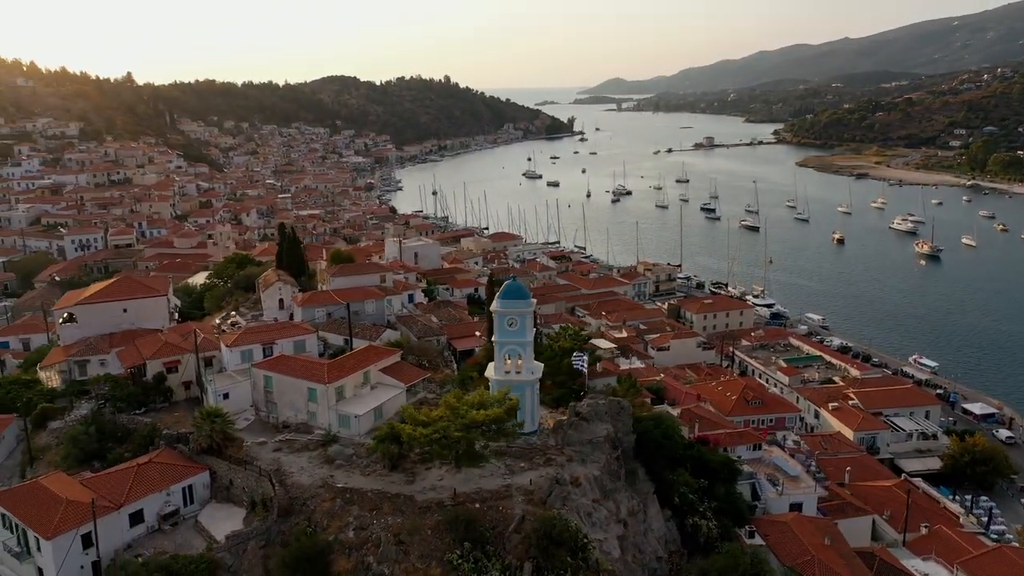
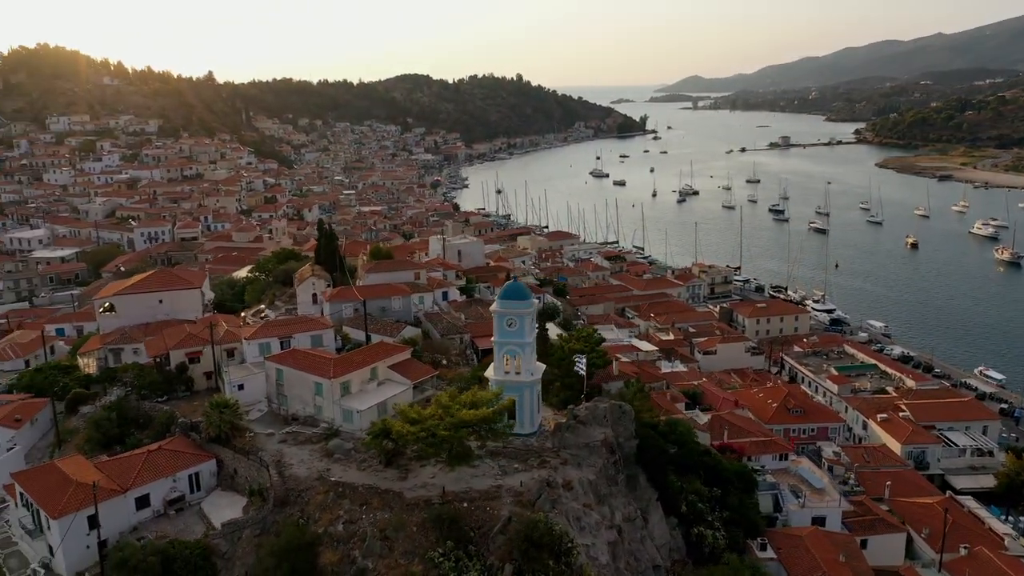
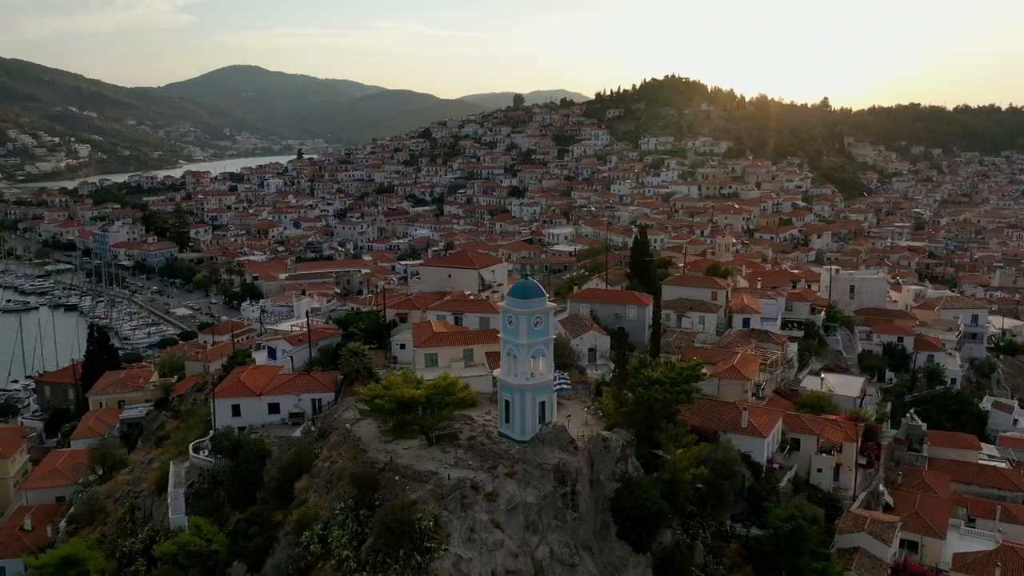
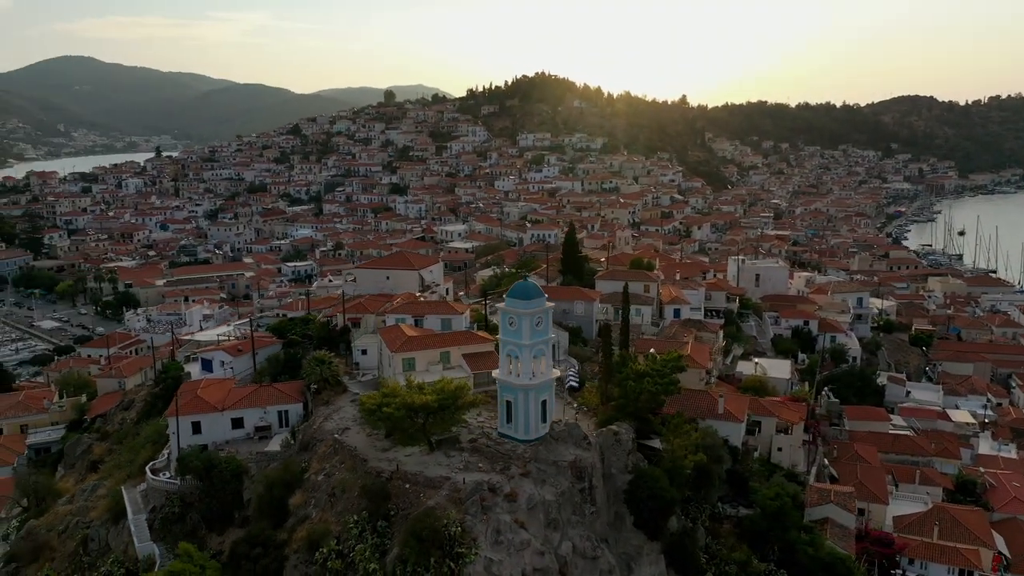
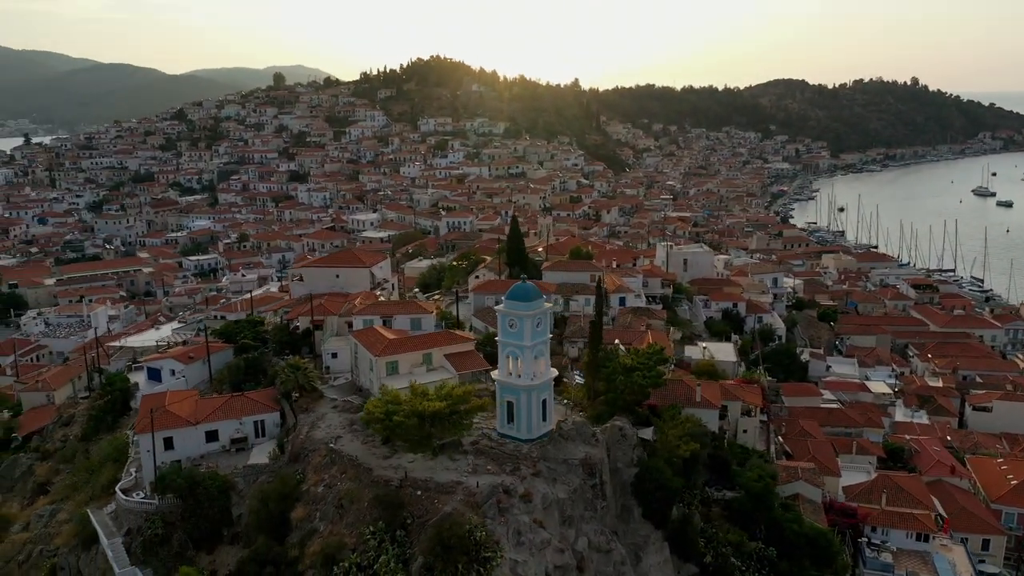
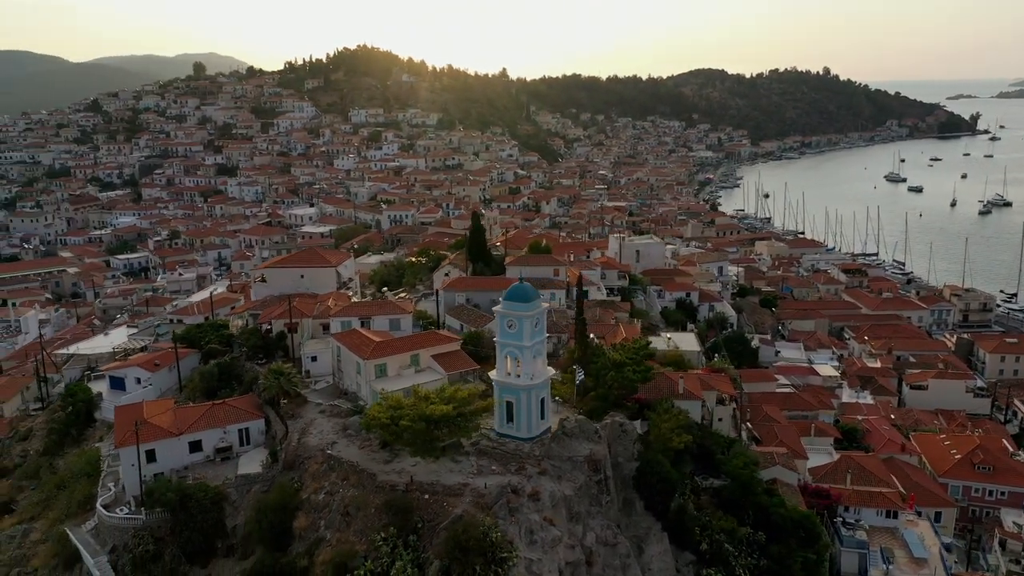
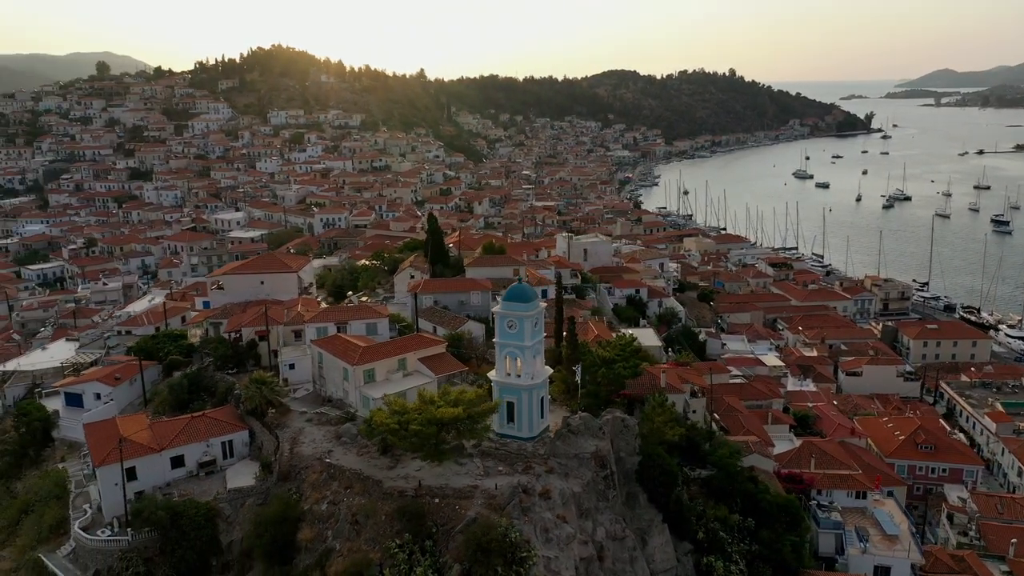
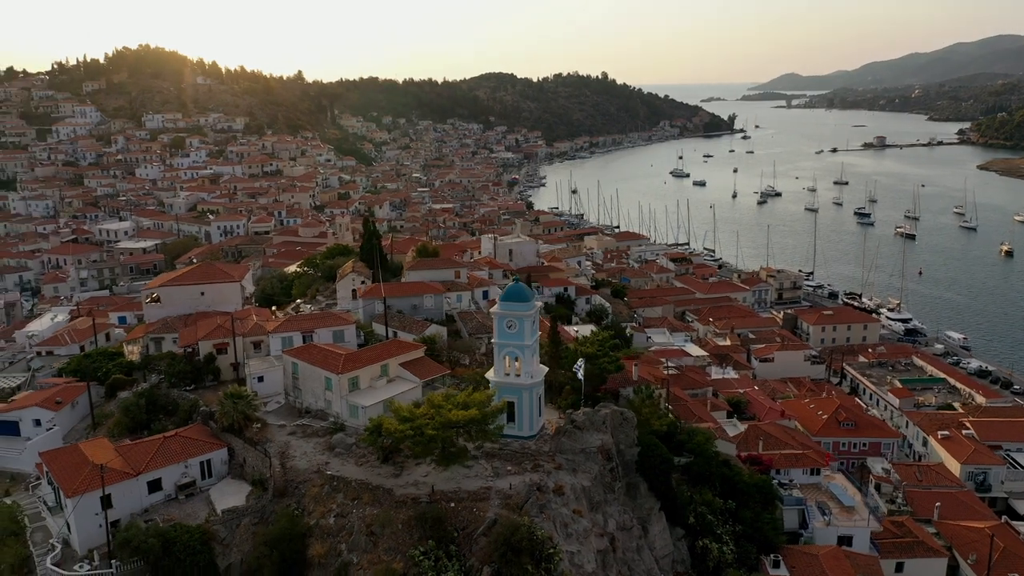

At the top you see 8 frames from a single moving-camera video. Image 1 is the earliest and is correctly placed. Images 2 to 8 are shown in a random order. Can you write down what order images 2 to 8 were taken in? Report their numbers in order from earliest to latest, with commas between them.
2, 8, 7, 6, 5, 4, 3
